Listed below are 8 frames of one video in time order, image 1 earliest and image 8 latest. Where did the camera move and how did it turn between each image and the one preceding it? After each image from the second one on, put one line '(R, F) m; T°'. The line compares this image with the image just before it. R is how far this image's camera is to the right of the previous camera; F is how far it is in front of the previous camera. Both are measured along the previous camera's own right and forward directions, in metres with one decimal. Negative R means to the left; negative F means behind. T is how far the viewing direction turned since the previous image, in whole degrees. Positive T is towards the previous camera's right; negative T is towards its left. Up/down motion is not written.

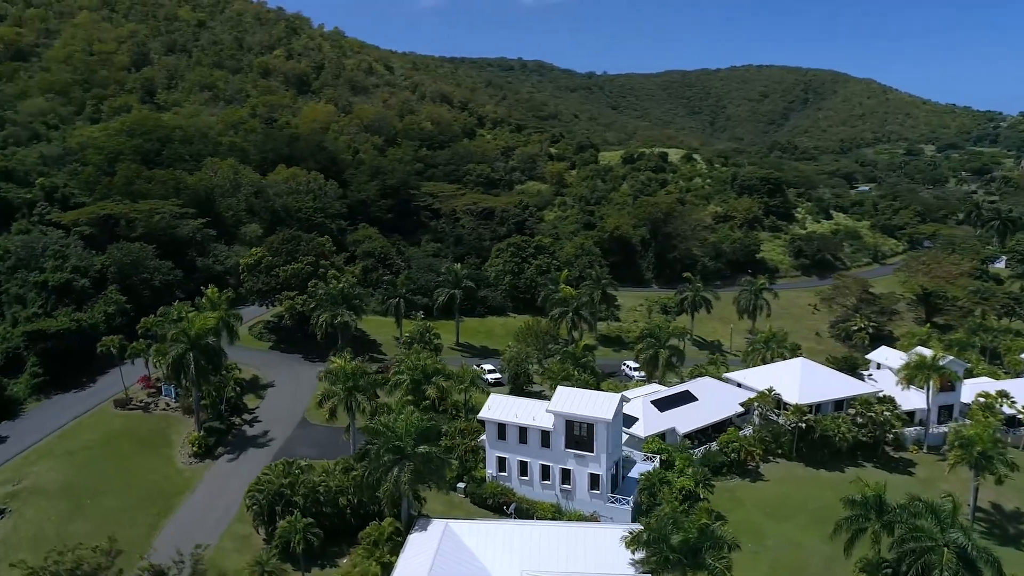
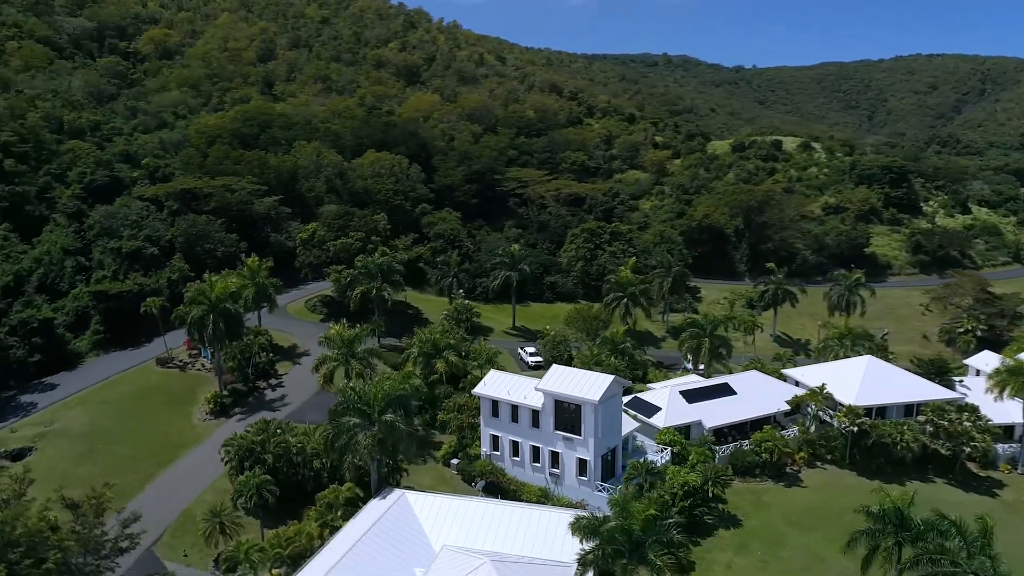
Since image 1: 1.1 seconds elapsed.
(+7.7, +2.5) m; -11°
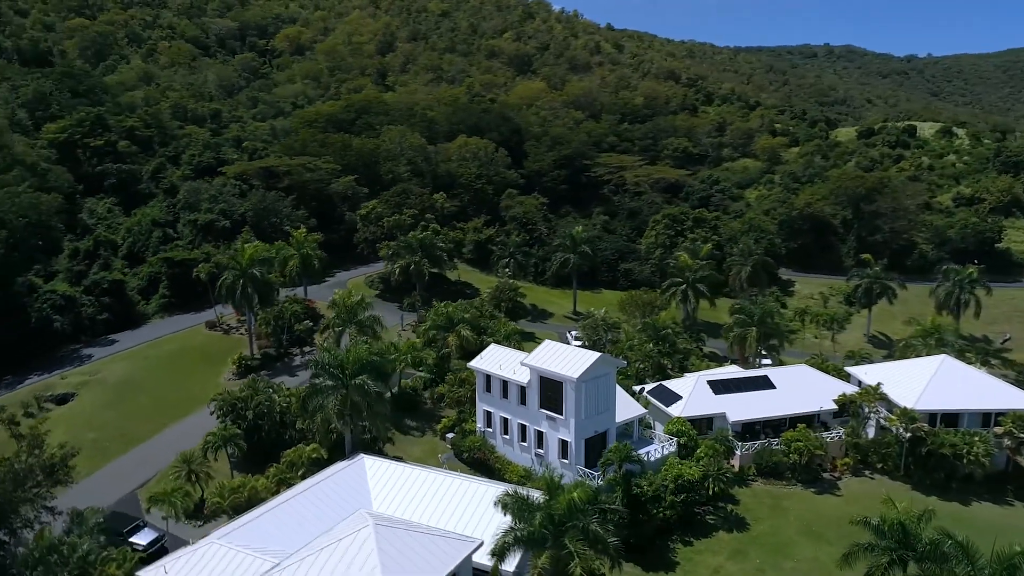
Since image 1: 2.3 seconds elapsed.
(+7.6, +2.5) m; -11°
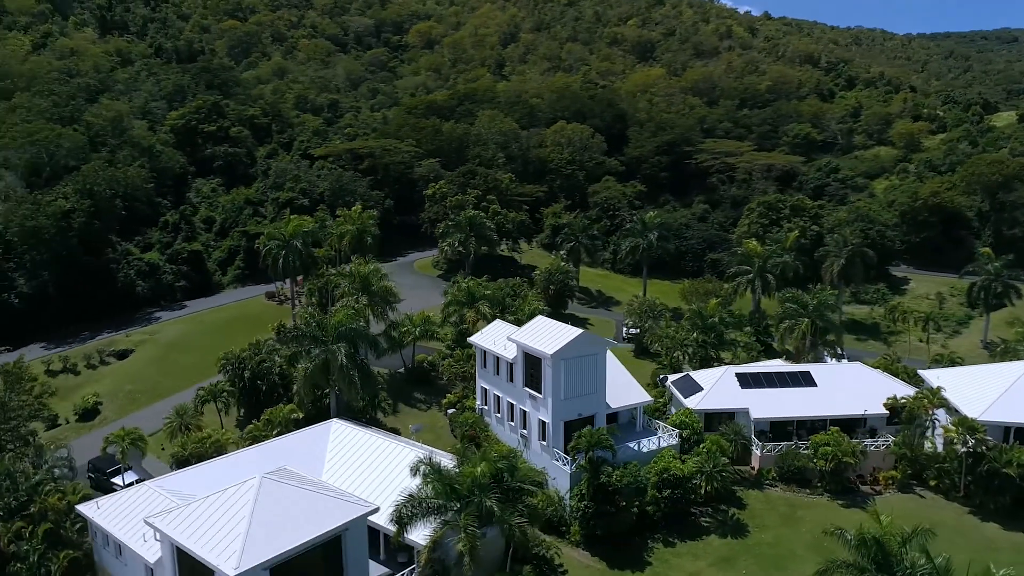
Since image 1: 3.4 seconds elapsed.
(+7.6, +2.4) m; -12°
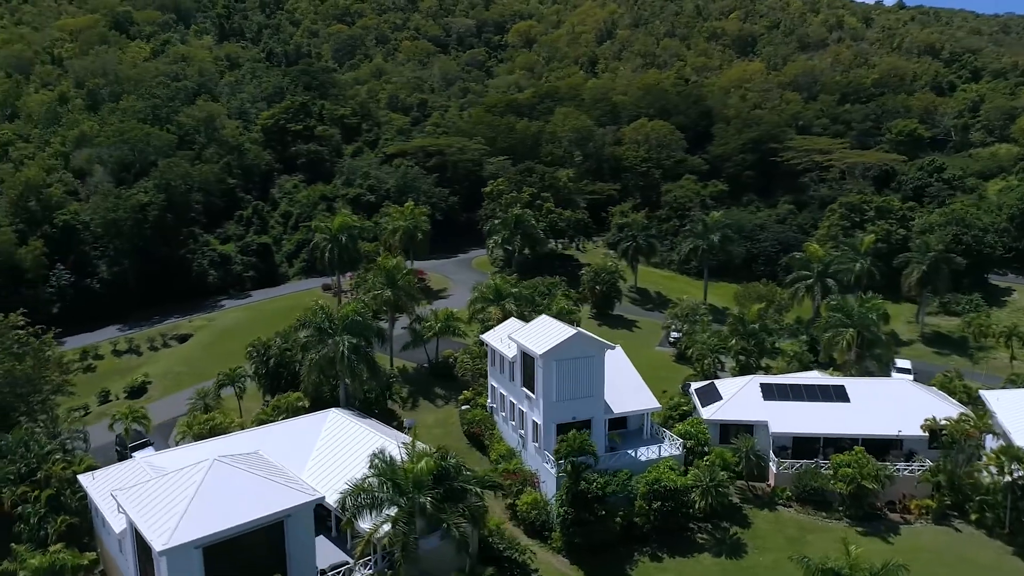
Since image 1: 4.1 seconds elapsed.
(+5.2, +0.9) m; -9°
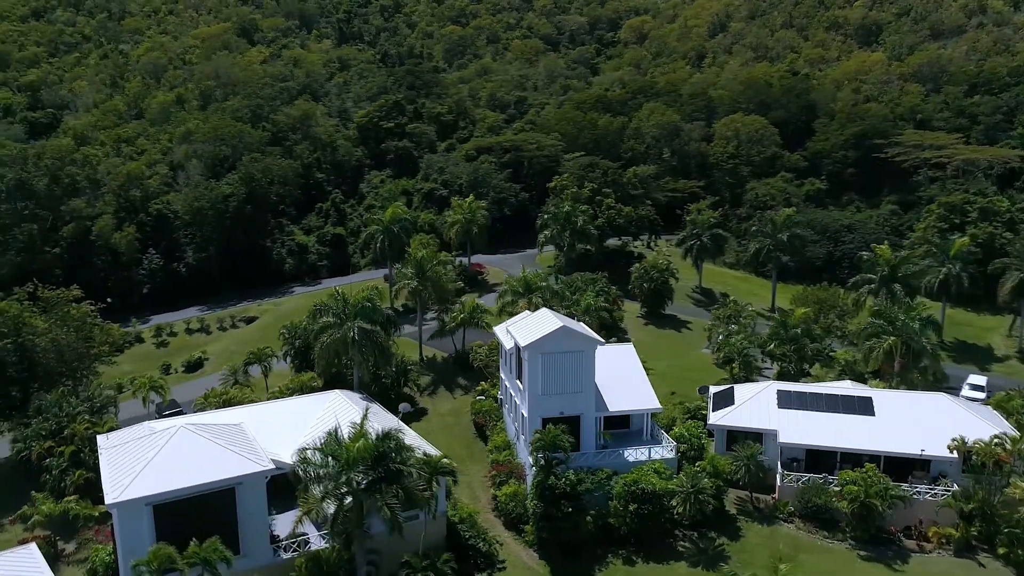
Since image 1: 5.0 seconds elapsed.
(+6.0, +0.6) m; -10°
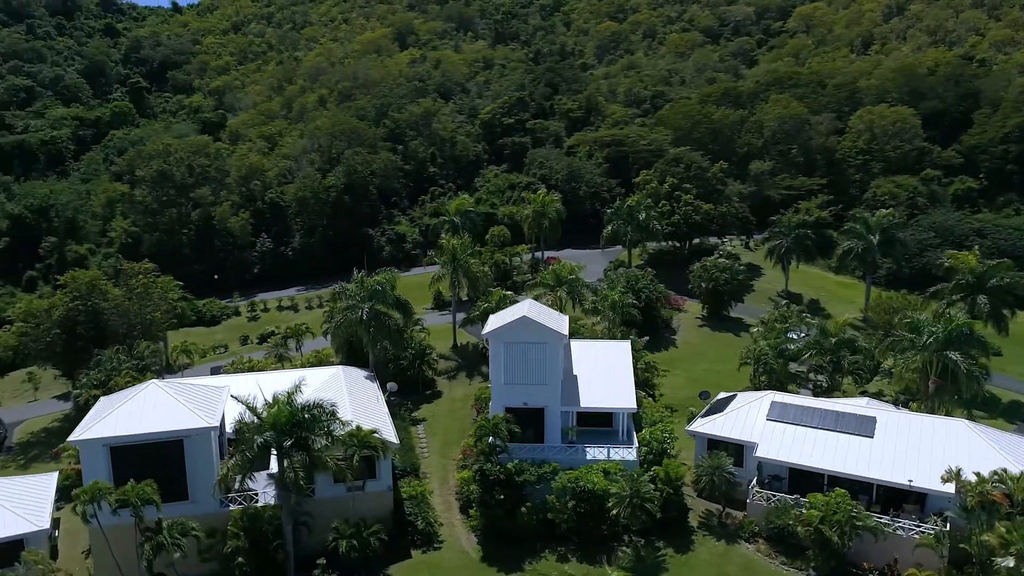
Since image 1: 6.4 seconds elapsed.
(+9.2, +1.0) m; -15°
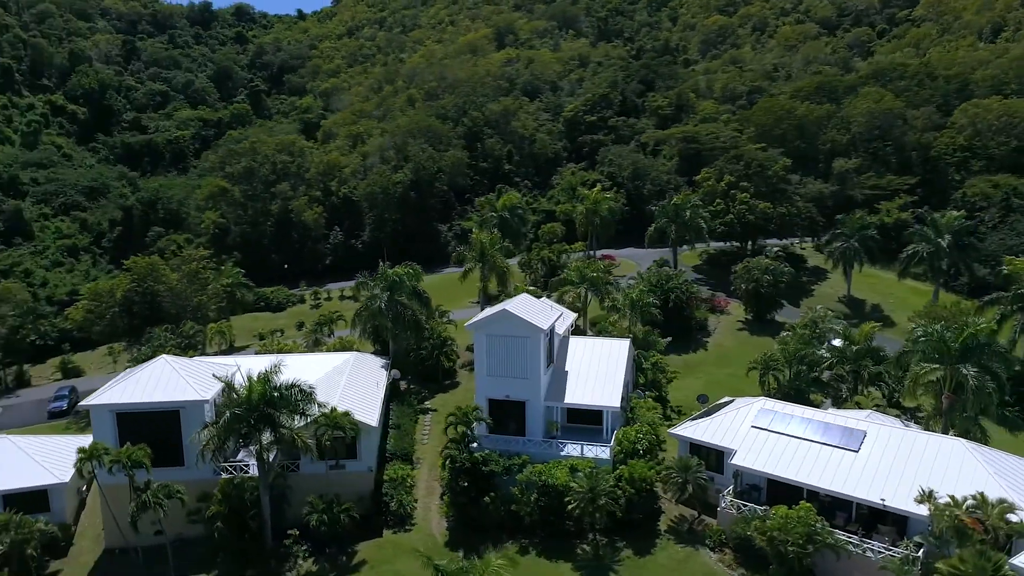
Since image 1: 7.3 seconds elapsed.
(+5.9, +0.1) m; -10°
